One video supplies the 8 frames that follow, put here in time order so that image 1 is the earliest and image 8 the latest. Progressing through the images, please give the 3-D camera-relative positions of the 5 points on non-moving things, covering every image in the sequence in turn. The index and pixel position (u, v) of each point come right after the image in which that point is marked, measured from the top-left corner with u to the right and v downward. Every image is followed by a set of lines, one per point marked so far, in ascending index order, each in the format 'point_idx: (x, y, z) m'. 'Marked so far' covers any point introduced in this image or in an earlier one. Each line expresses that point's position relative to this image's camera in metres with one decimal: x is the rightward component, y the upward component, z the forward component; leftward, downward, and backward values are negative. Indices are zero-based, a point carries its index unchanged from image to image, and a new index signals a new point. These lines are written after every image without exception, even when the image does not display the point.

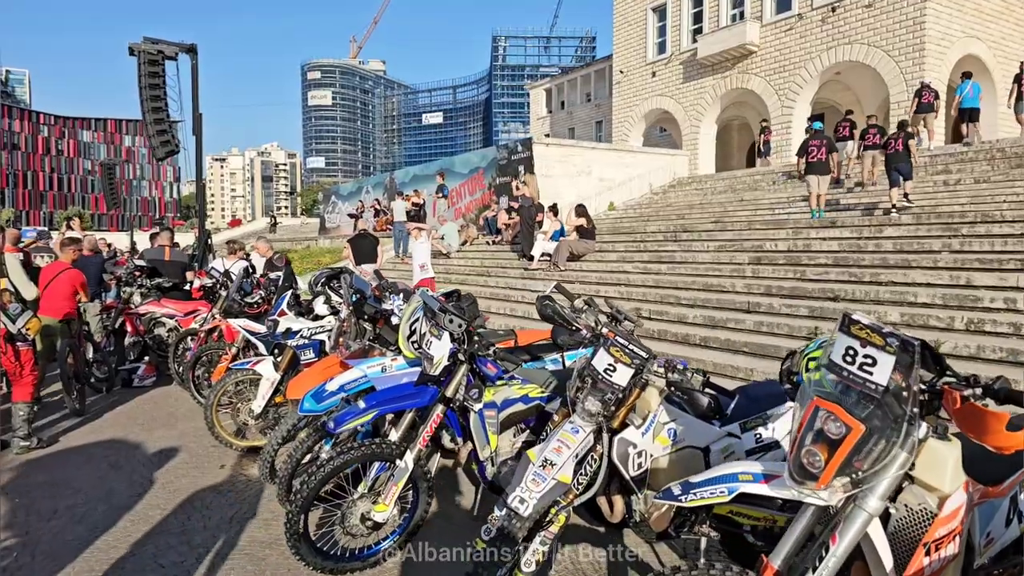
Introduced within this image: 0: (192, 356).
0: (-3.3, -0.7, +7.4) m
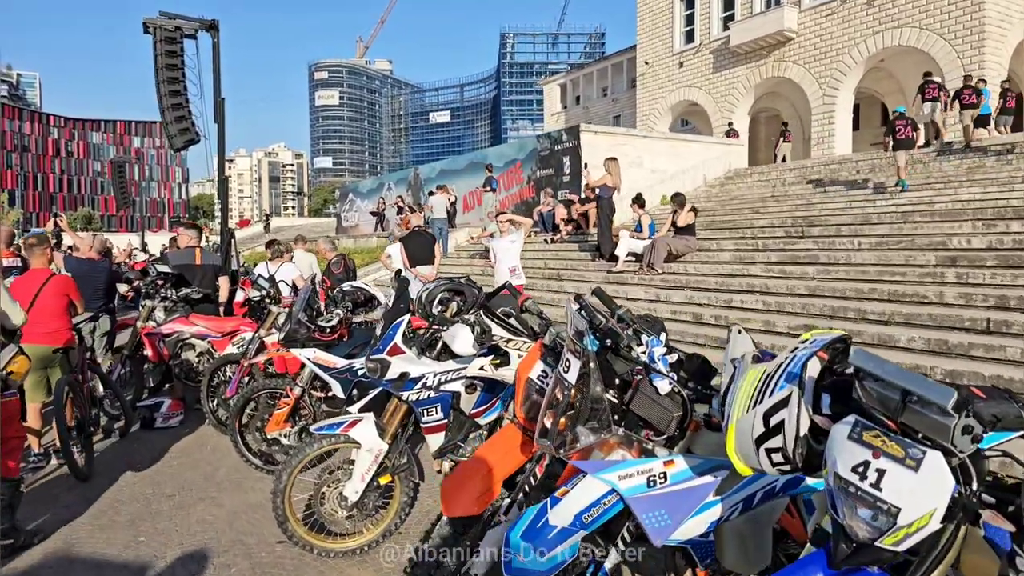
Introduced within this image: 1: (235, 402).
0: (-2.1, -0.9, +5.5) m
1: (-2.2, -0.9, +5.5) m
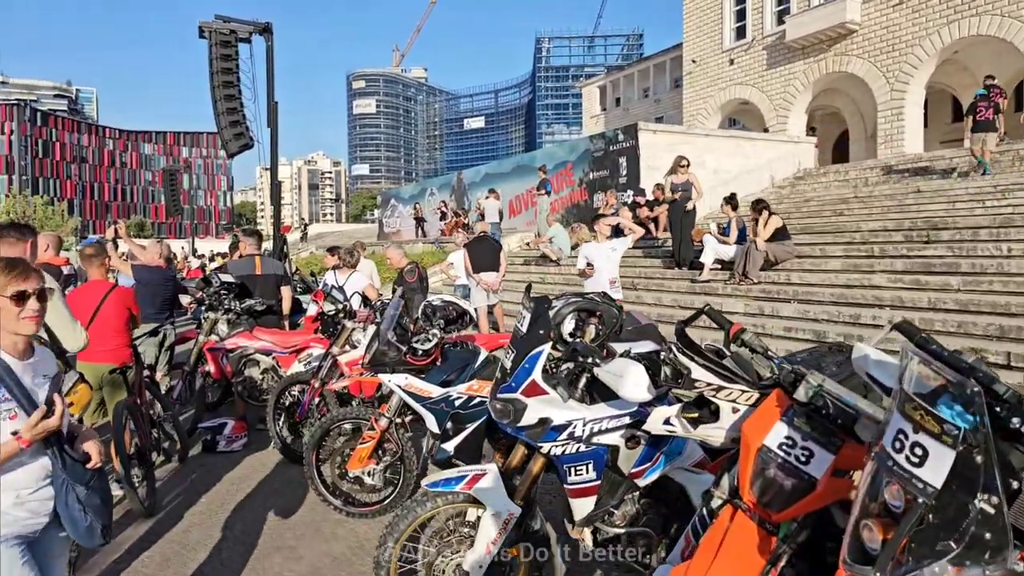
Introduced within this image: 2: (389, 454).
0: (-1.3, -1.0, +4.8) m
1: (-1.4, -1.0, +4.8) m
2: (-0.8, -1.1, +4.7) m
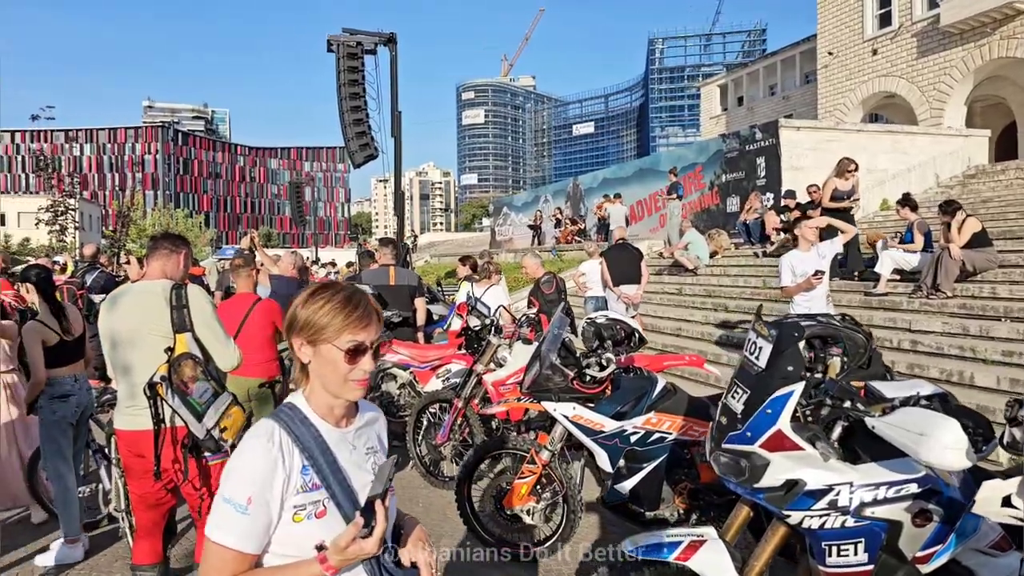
0: (-0.3, -1.1, +4.4) m
1: (-0.3, -1.1, +4.4) m
2: (+0.2, -1.2, +4.2) m
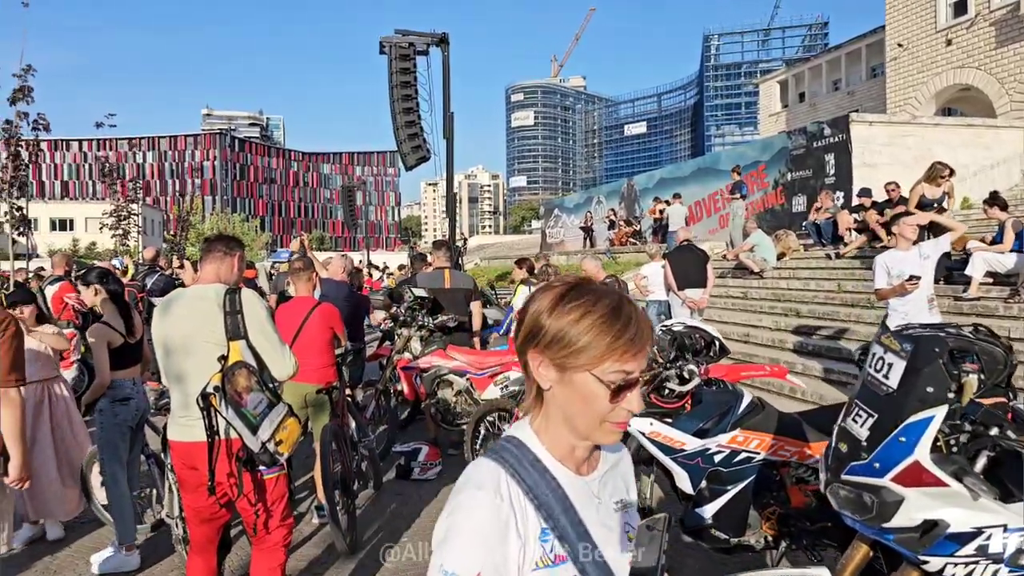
0: (+0.1, -1.1, +4.1) m
1: (+0.1, -1.1, +4.1) m
2: (+0.6, -1.3, +3.9) m
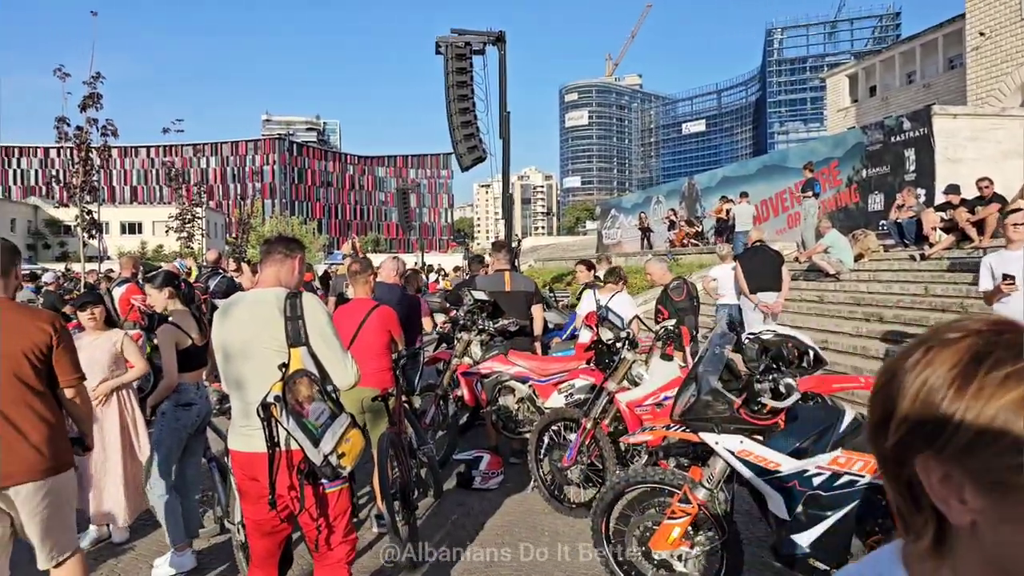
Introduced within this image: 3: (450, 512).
0: (+0.5, -1.1, +3.8) m
1: (+0.5, -1.2, +3.8) m
2: (+1.0, -1.3, +3.5) m
3: (-0.5, -1.7, +5.4) m
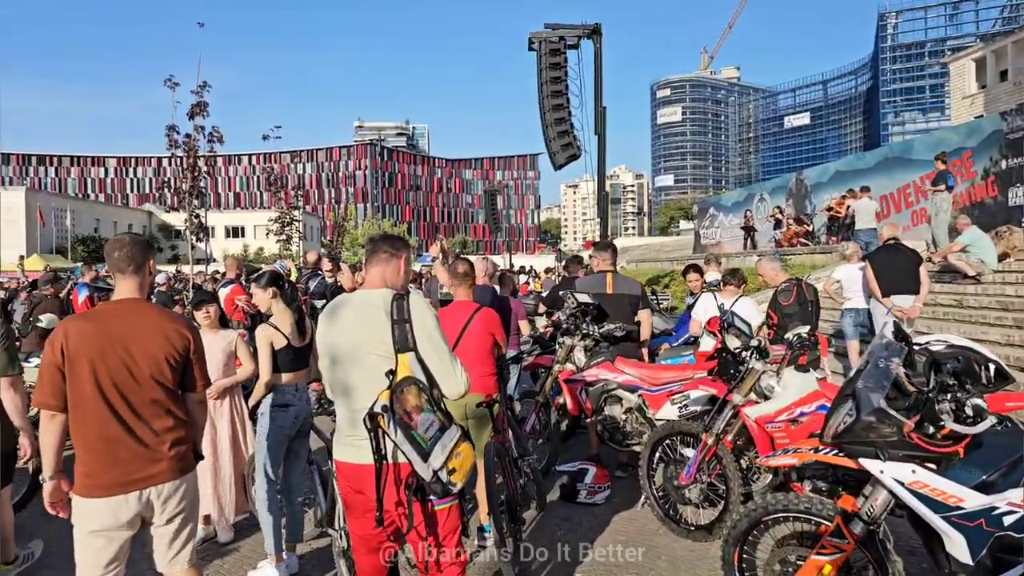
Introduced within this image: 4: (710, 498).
0: (+1.1, -1.1, +3.4) m
1: (+1.1, -1.2, +3.4) m
2: (+1.6, -1.3, +3.1) m
3: (+0.3, -1.7, +5.1) m
4: (+1.3, -1.4, +4.7) m
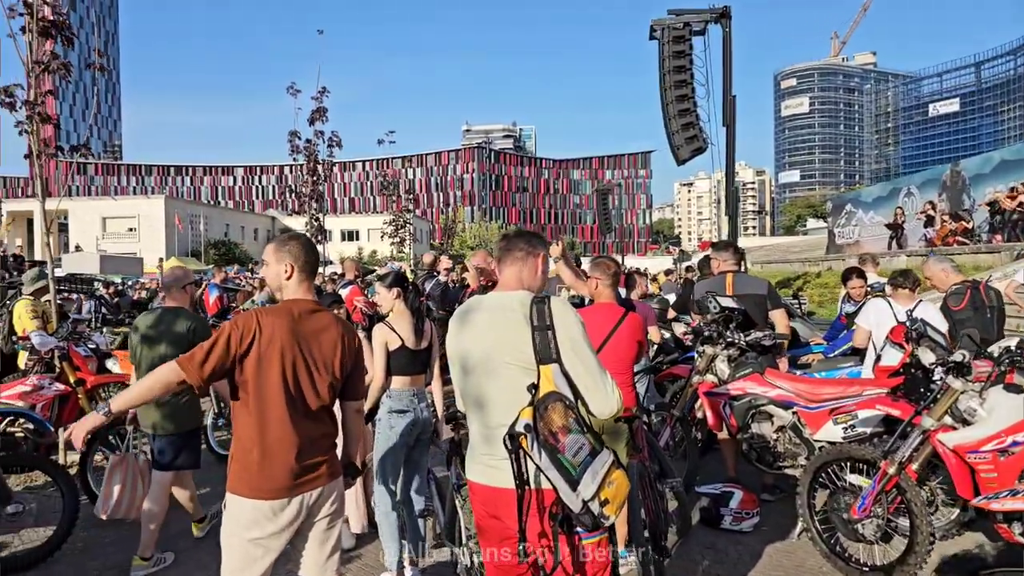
0: (+1.8, -1.2, +2.7) m
1: (+1.7, -1.2, +2.7) m
2: (+2.2, -1.3, +2.4) m
3: (+1.2, -1.8, +4.5) m
4: (+2.2, -1.4, +4.0) m
